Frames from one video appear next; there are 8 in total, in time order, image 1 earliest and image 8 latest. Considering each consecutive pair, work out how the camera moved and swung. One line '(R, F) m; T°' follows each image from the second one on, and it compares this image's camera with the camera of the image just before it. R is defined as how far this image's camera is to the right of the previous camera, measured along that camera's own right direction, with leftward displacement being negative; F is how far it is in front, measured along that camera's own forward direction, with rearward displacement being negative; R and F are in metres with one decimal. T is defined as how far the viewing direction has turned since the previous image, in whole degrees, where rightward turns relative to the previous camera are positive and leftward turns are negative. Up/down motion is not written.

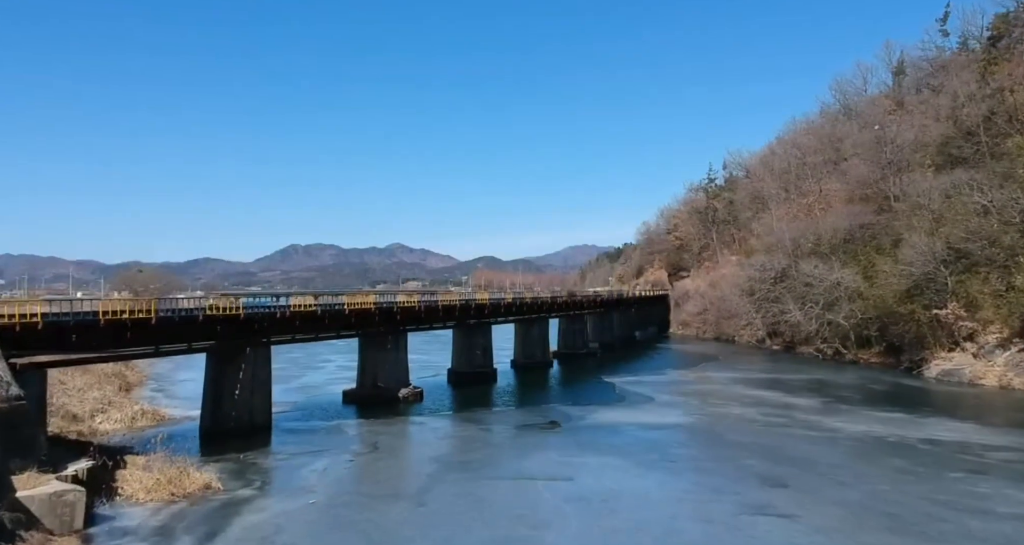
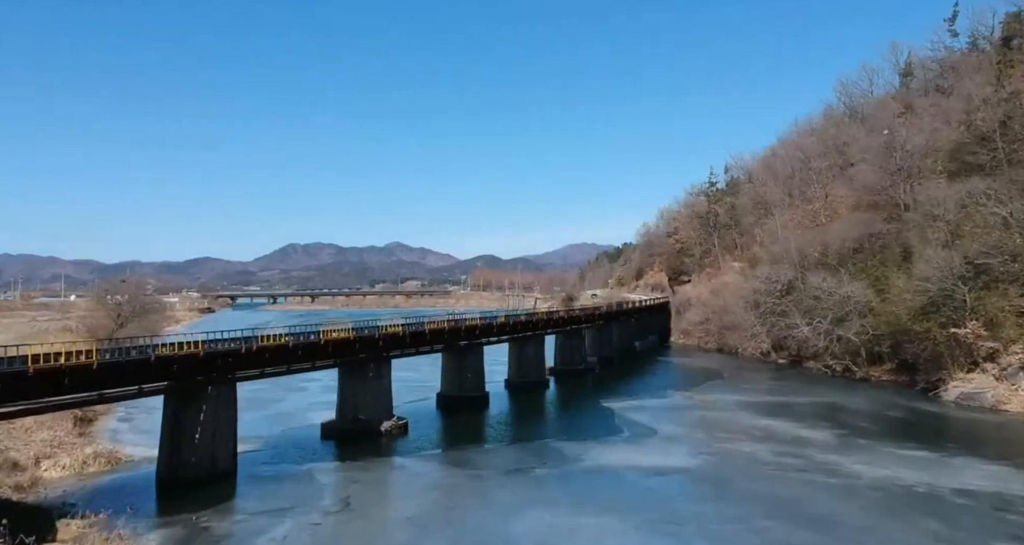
(+0.2, +1.9) m; 0°
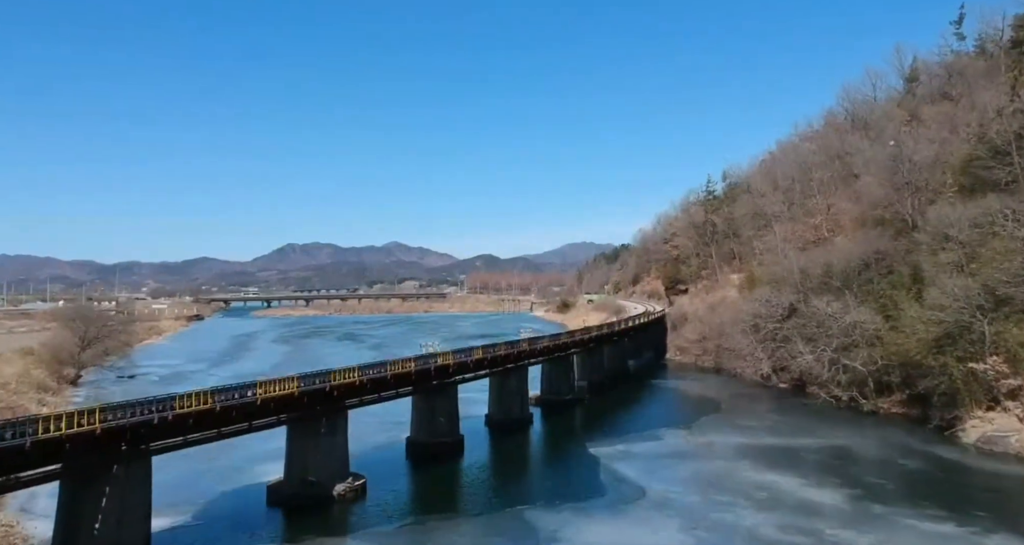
(+0.8, +2.7) m; 0°
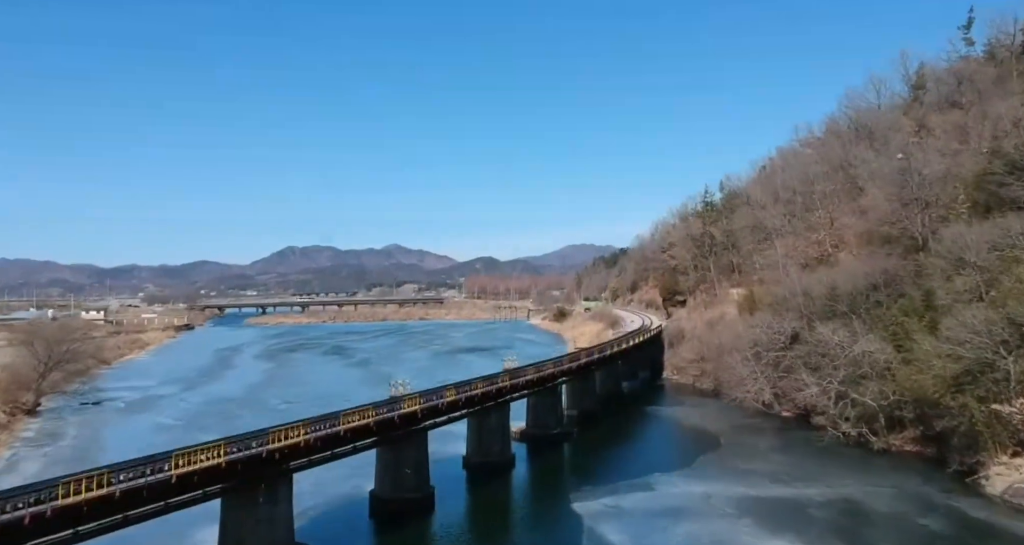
(+0.8, +2.7) m; 0°
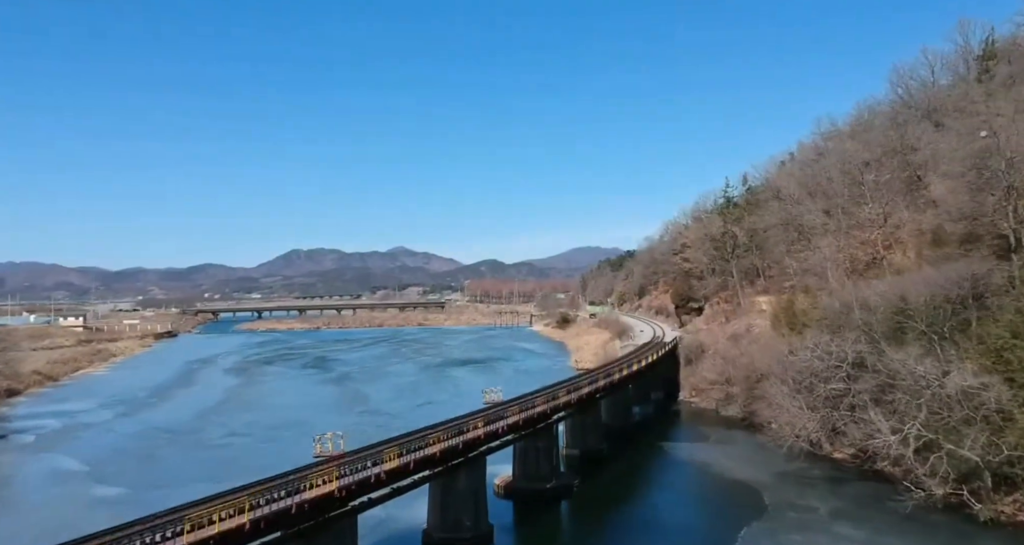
(+0.8, +8.3) m; 0°
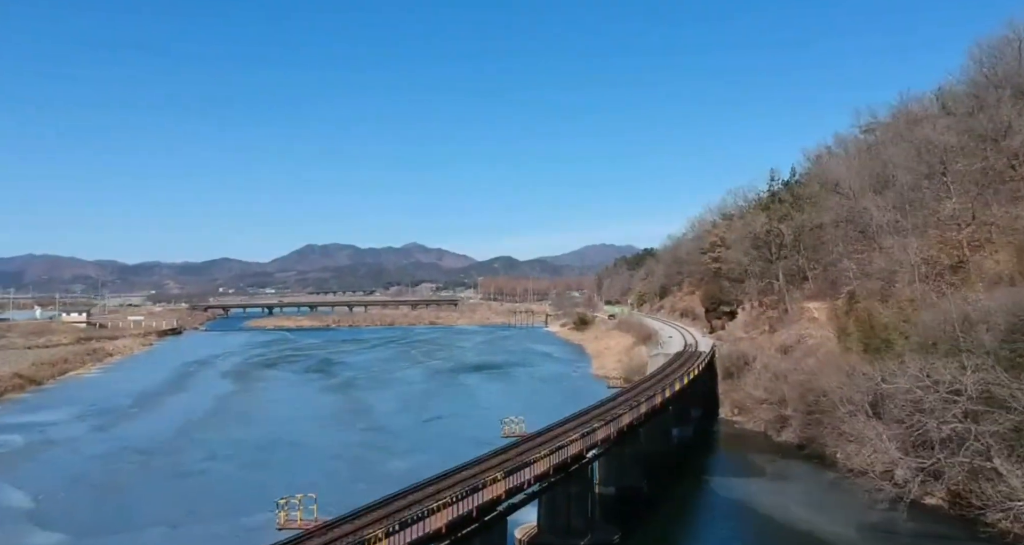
(-0.4, +5.6) m; -1°
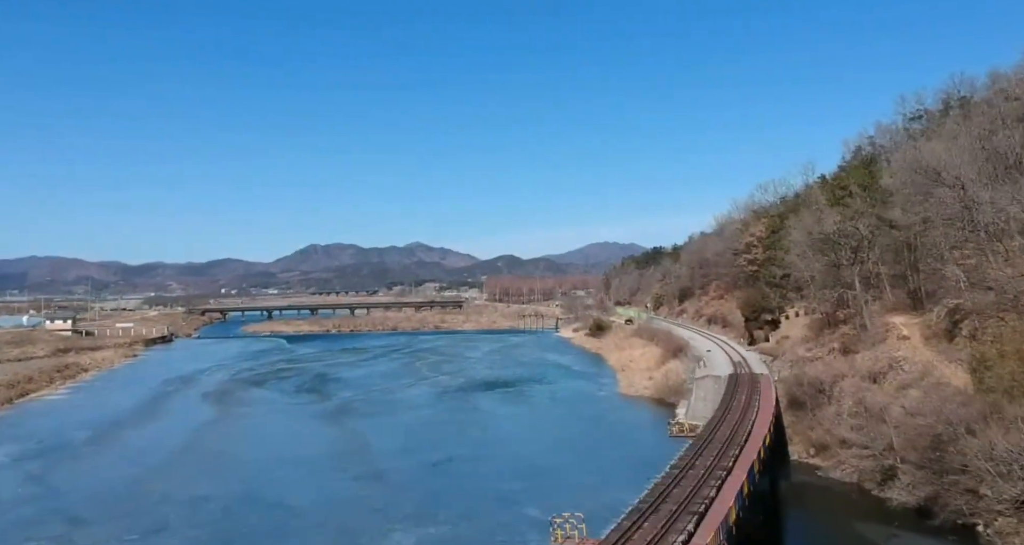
(-1.1, +8.2) m; 0°
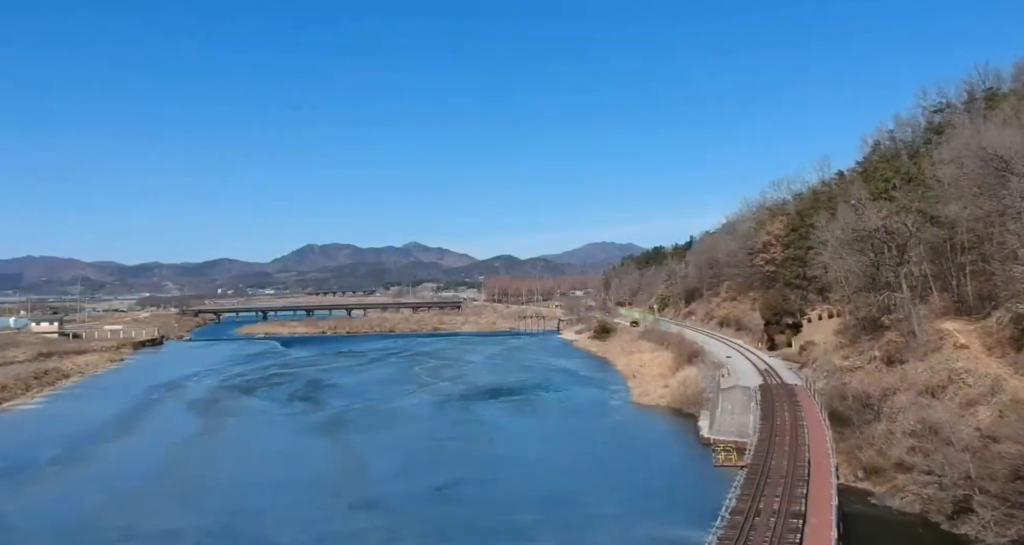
(-0.7, +4.1) m; 0°
